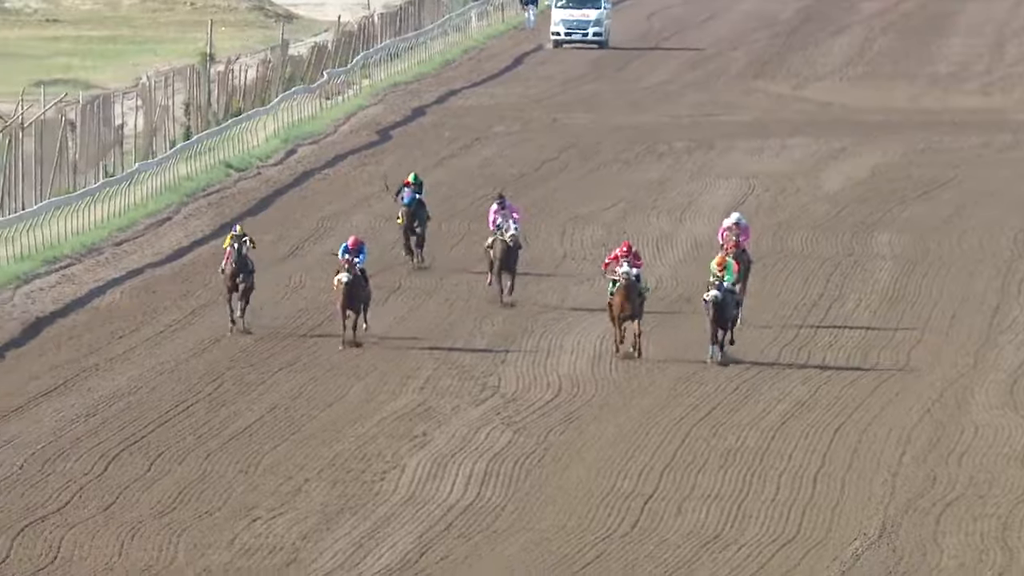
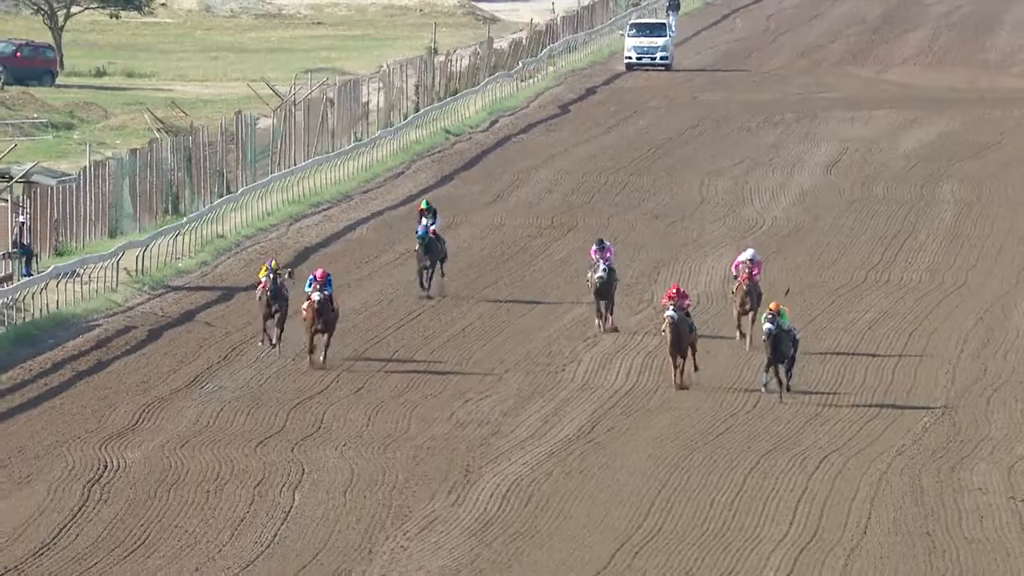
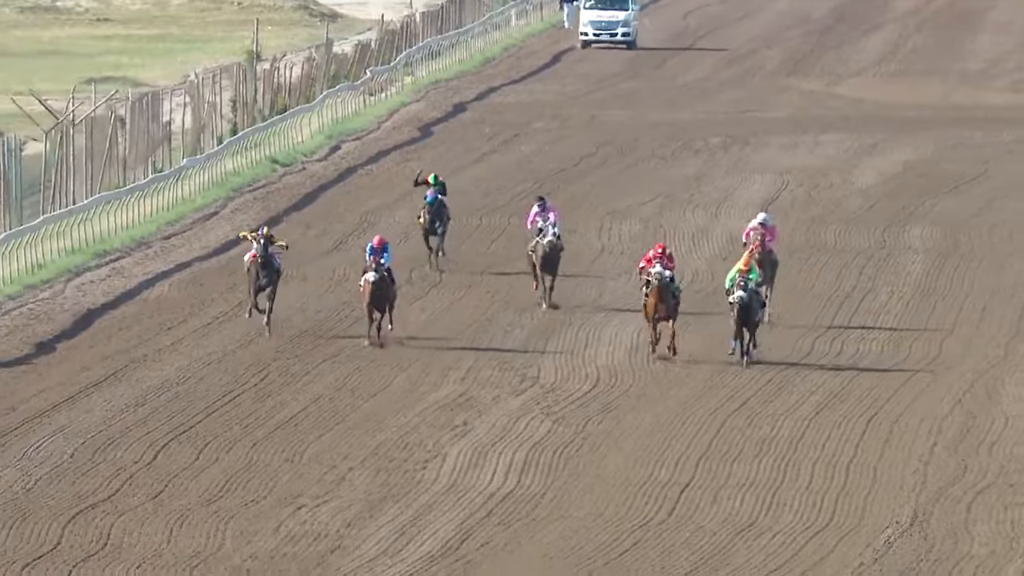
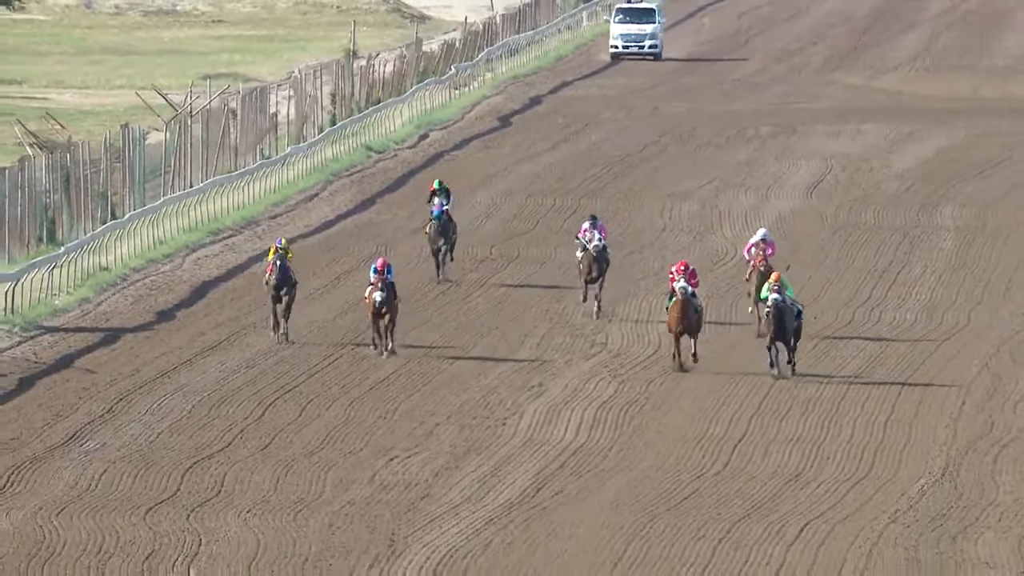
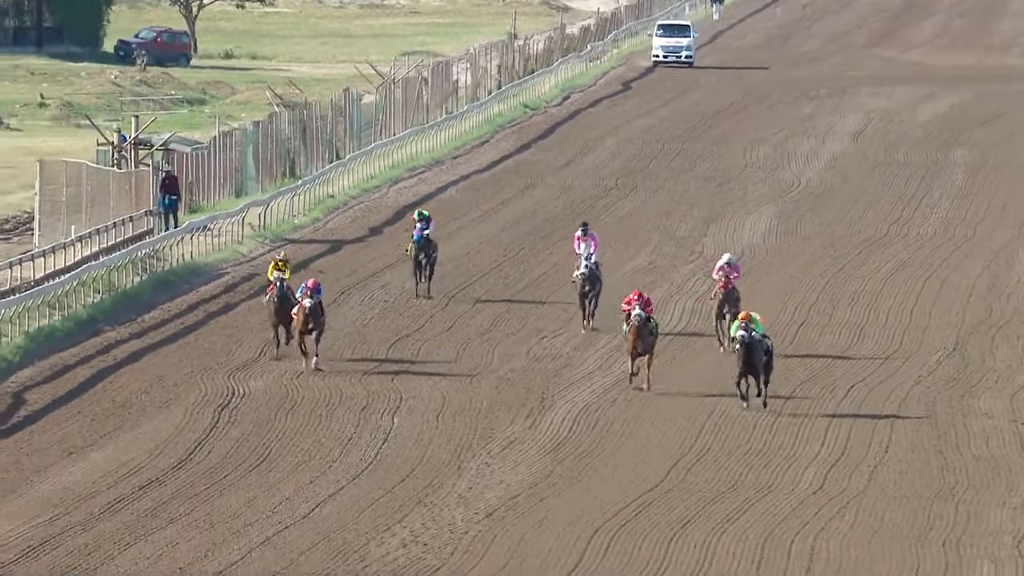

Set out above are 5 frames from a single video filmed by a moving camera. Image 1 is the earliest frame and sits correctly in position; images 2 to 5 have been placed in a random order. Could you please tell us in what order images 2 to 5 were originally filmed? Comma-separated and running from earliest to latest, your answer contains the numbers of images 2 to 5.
3, 4, 2, 5
